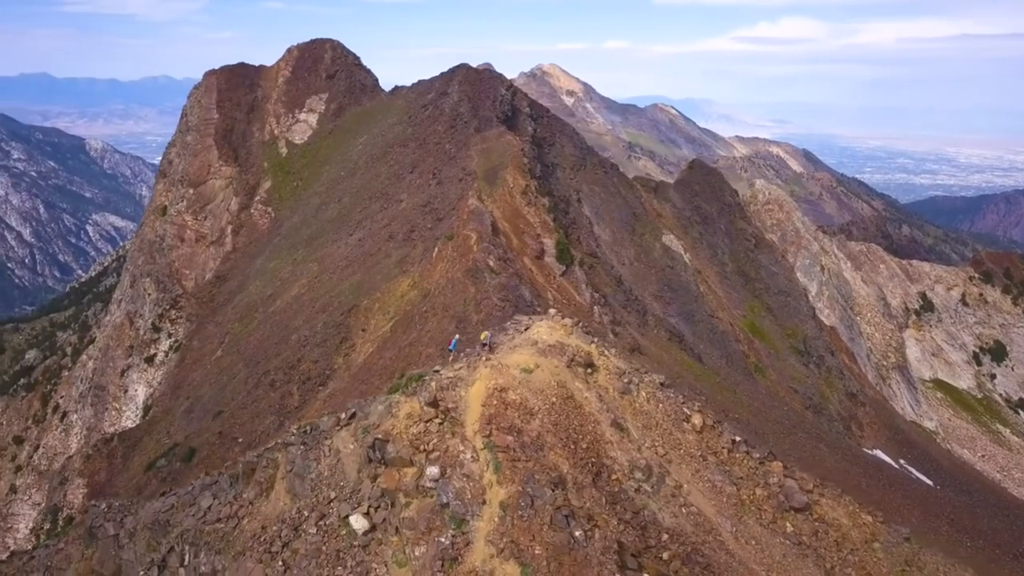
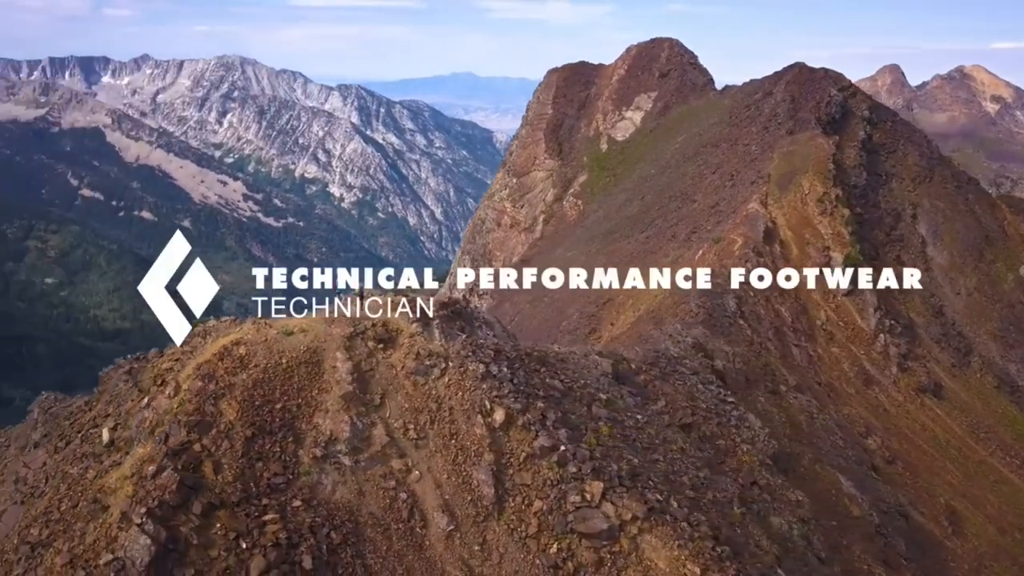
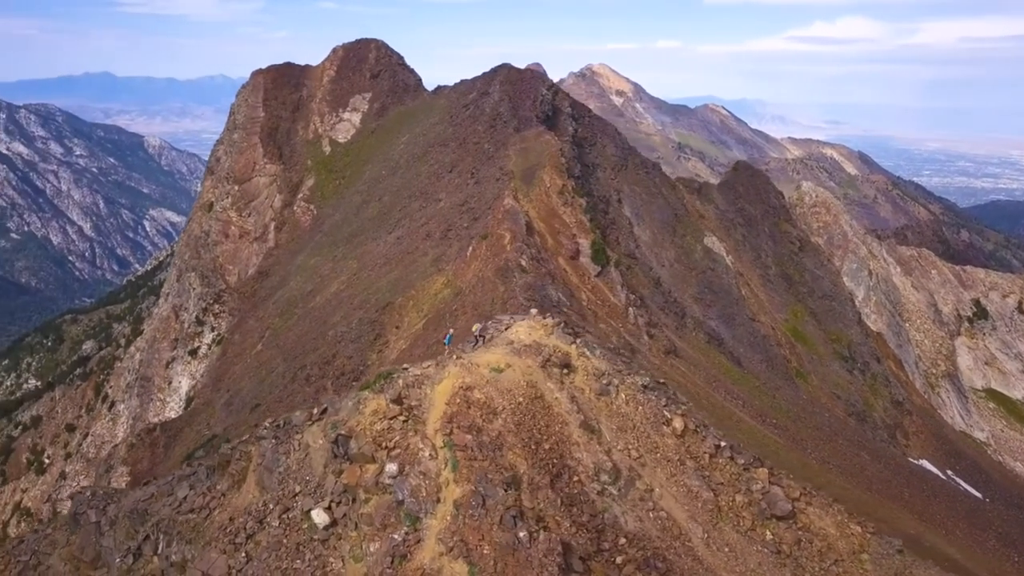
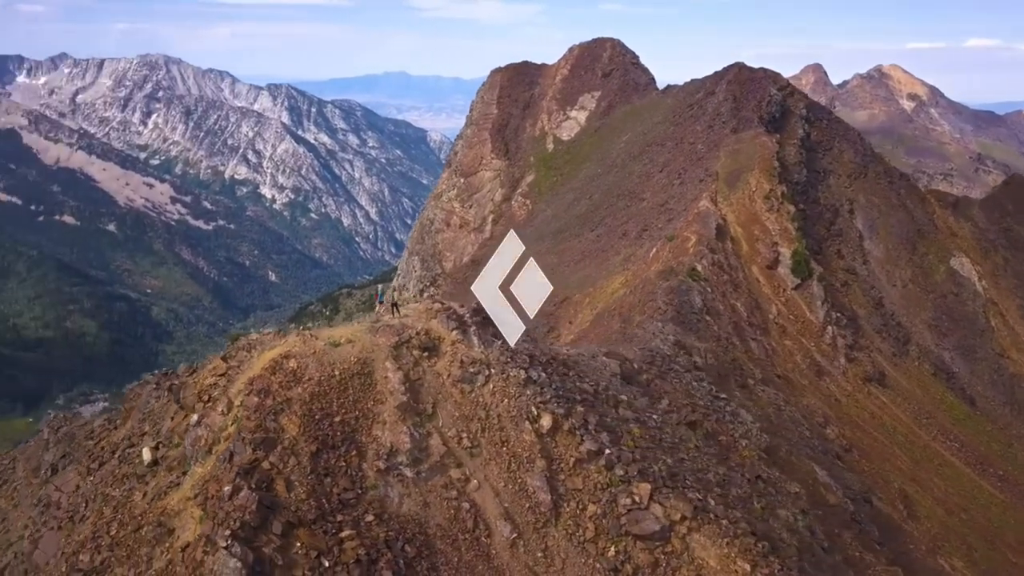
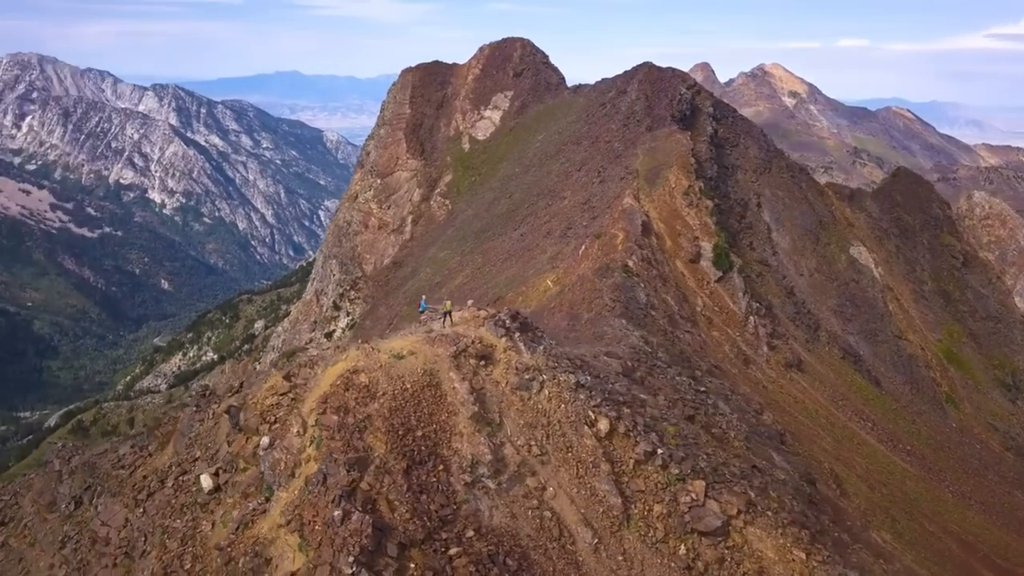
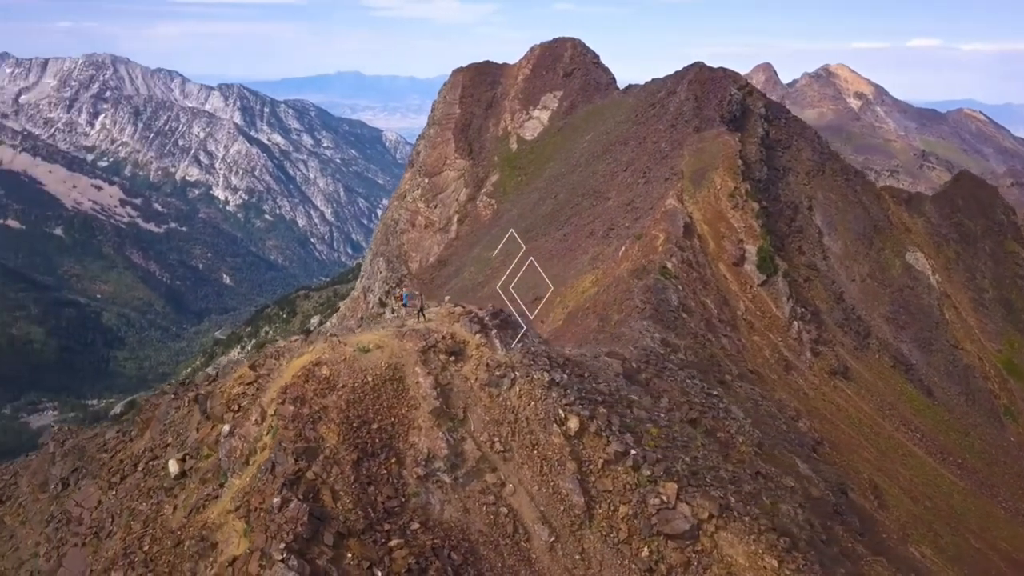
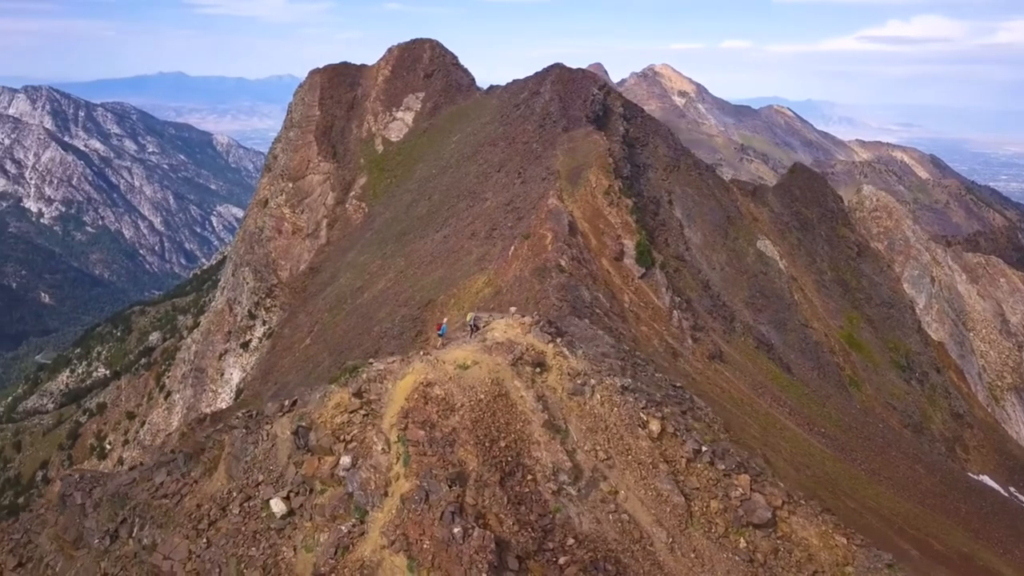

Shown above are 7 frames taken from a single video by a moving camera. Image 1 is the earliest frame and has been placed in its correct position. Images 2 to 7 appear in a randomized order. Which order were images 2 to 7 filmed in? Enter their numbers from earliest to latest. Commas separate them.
3, 7, 5, 6, 4, 2
